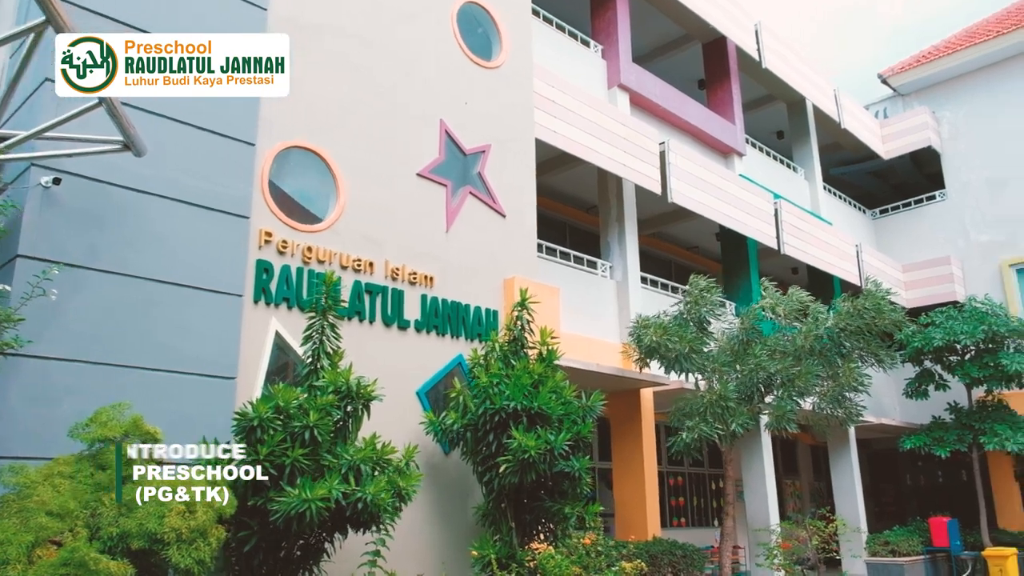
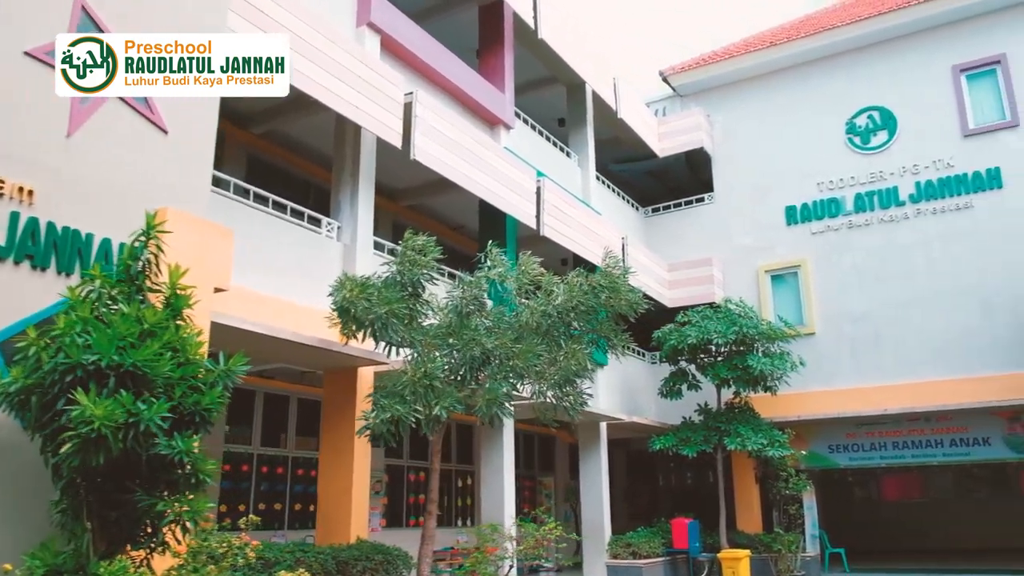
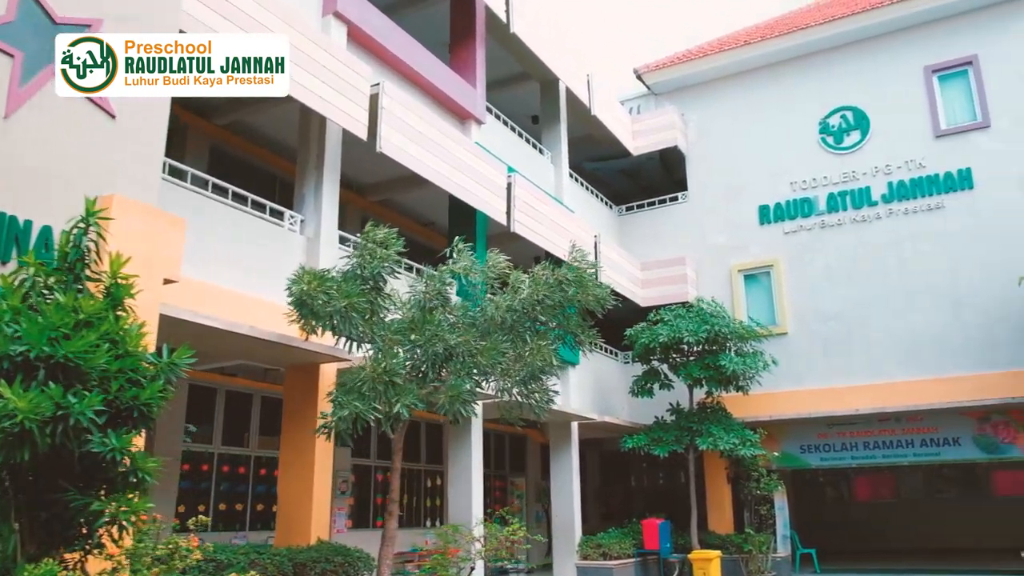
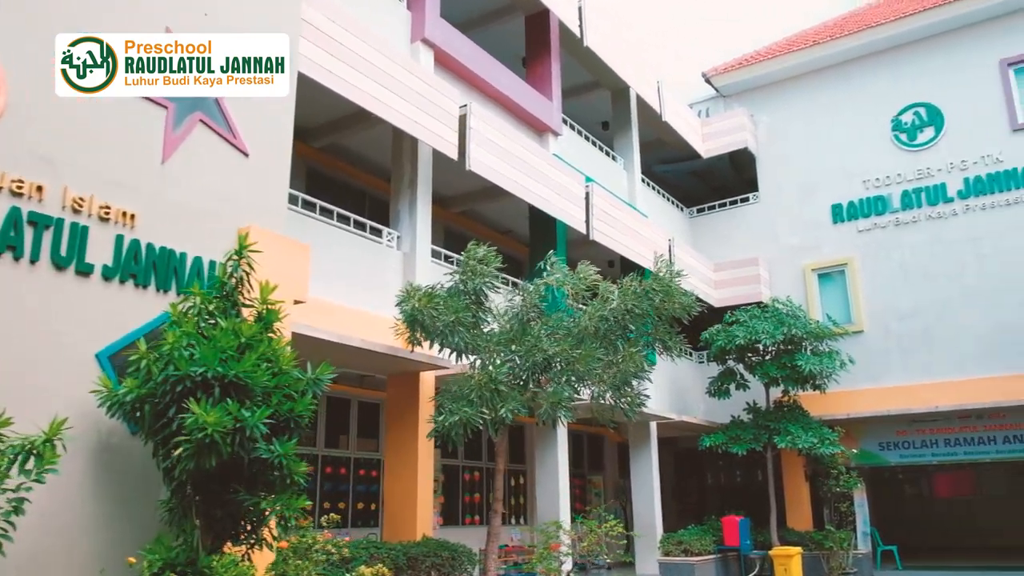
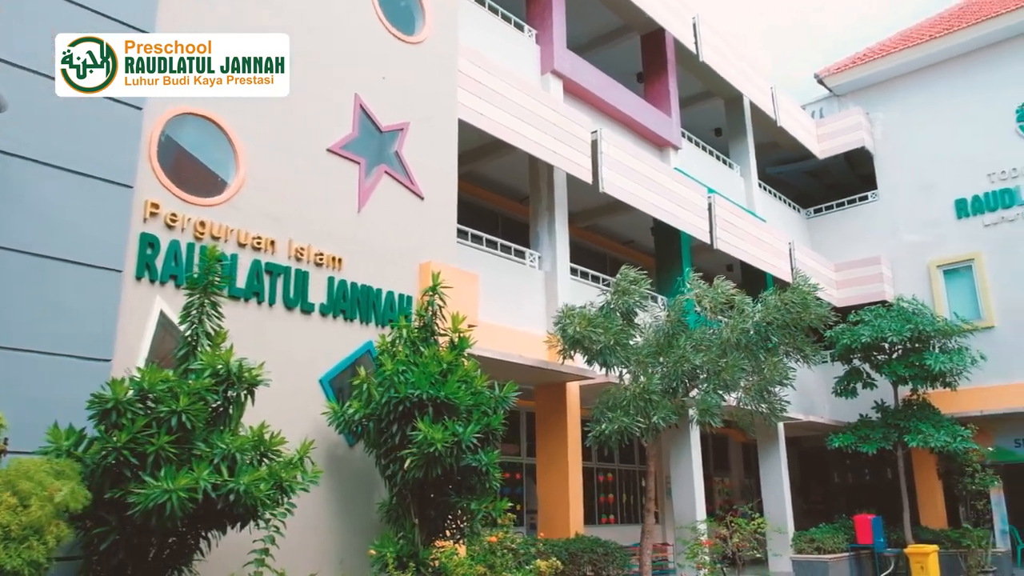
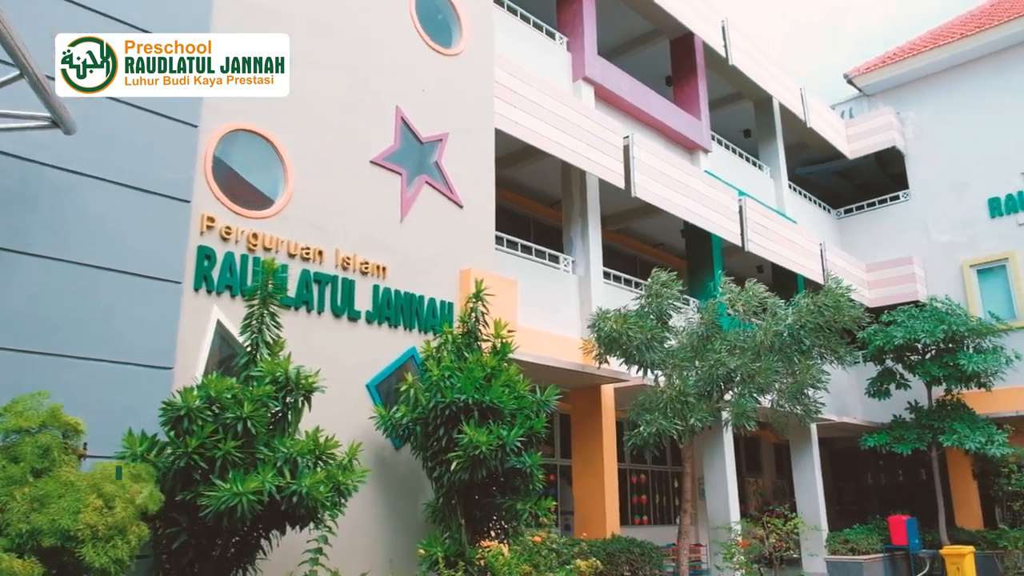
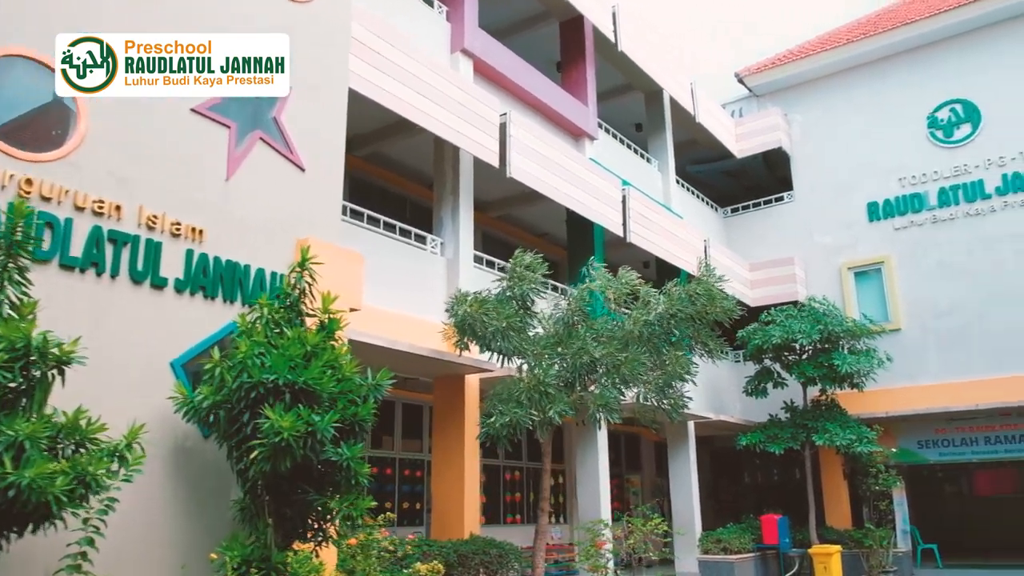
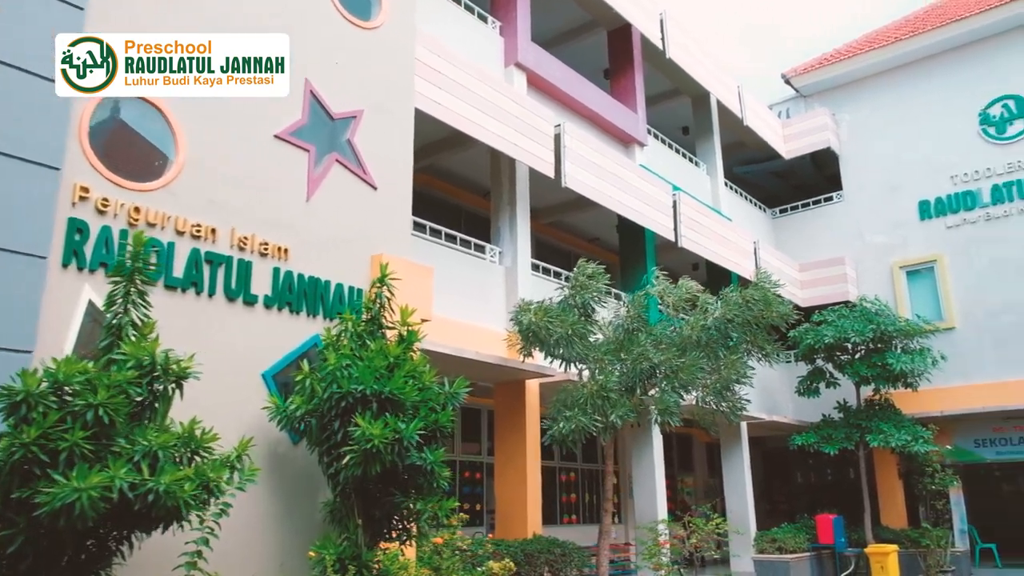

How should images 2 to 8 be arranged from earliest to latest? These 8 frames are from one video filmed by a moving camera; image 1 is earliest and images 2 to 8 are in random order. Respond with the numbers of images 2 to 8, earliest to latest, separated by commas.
6, 5, 8, 7, 4, 2, 3
